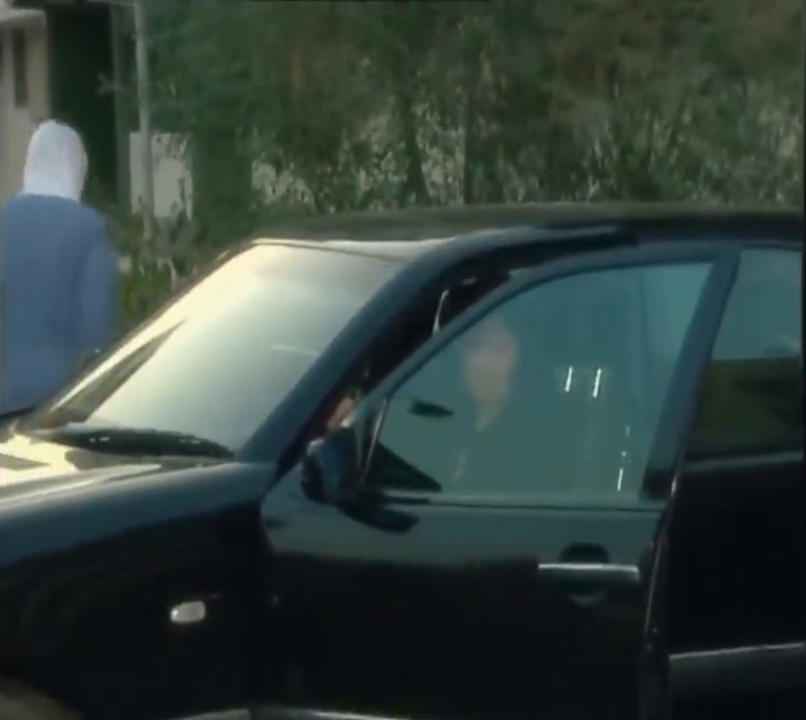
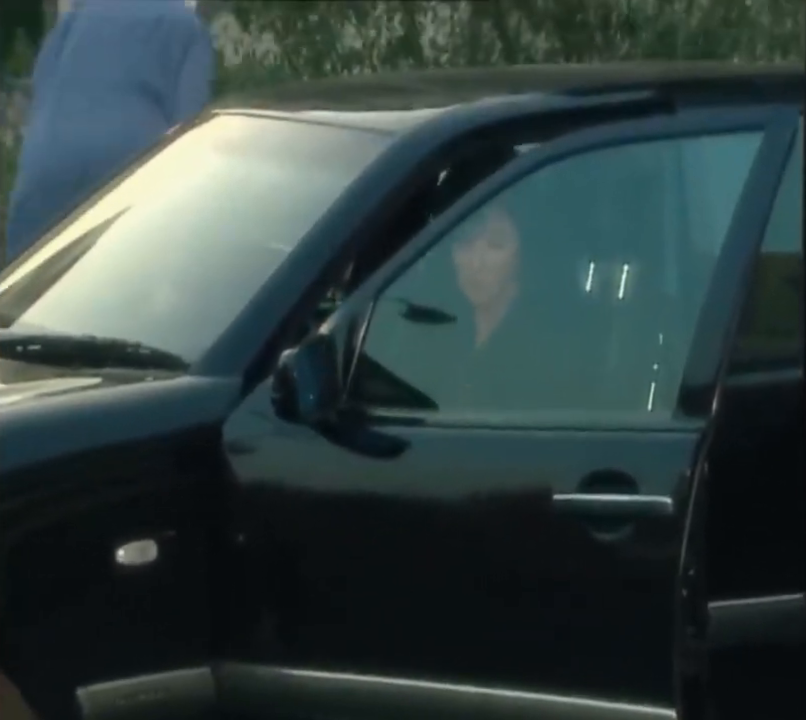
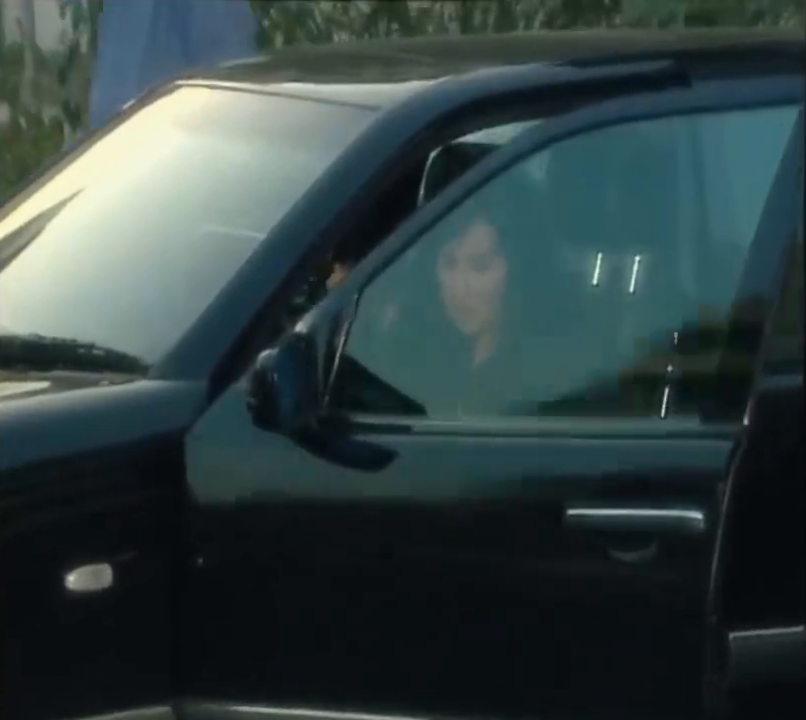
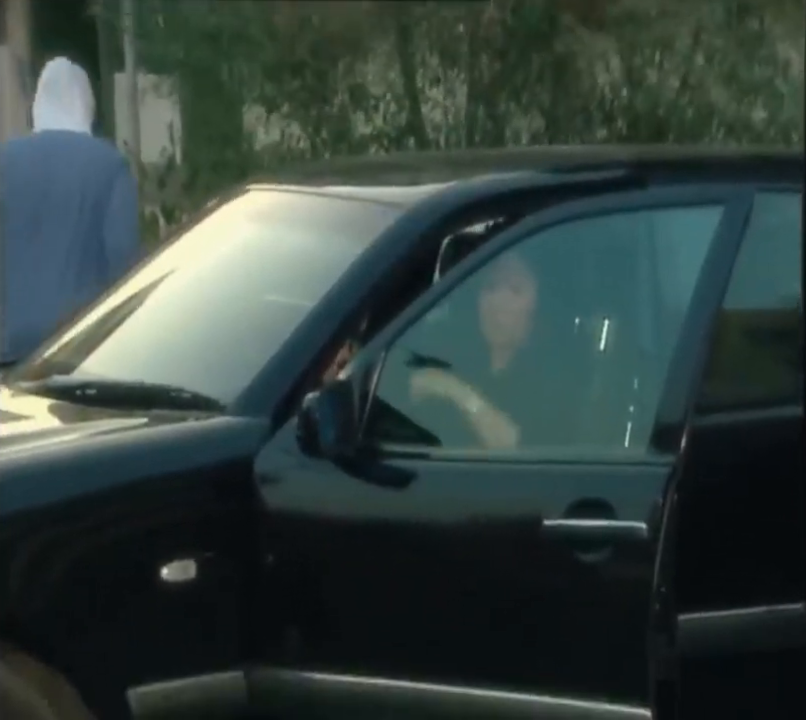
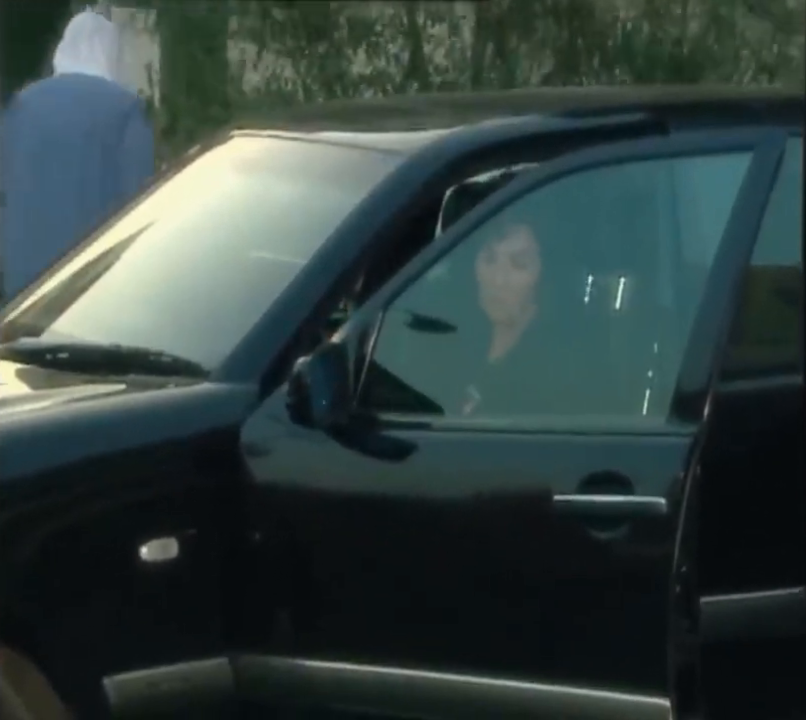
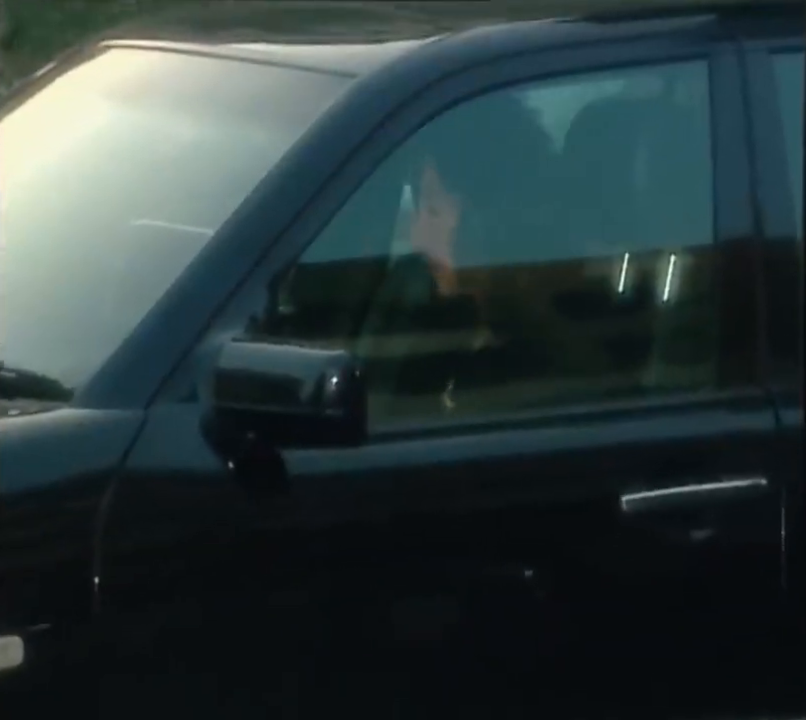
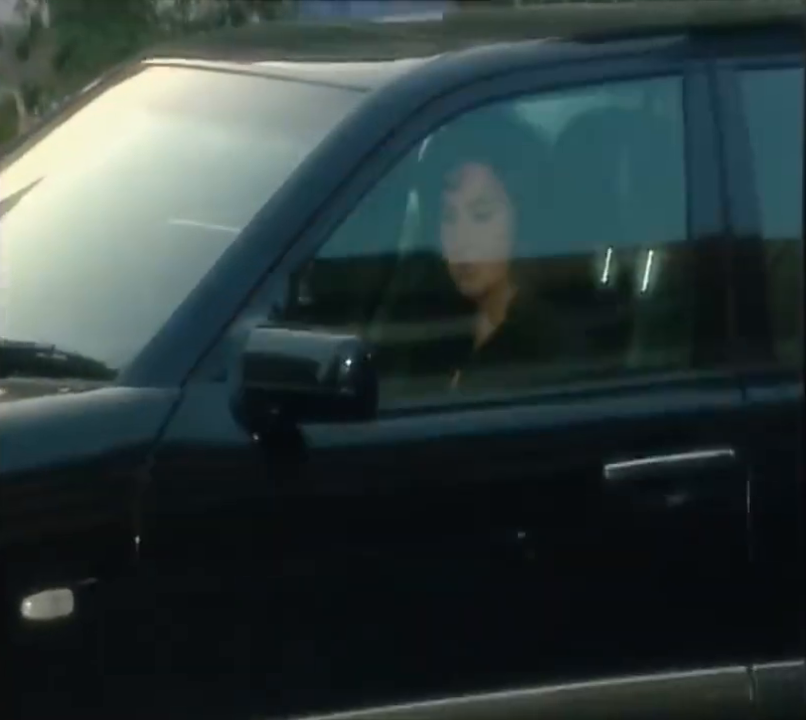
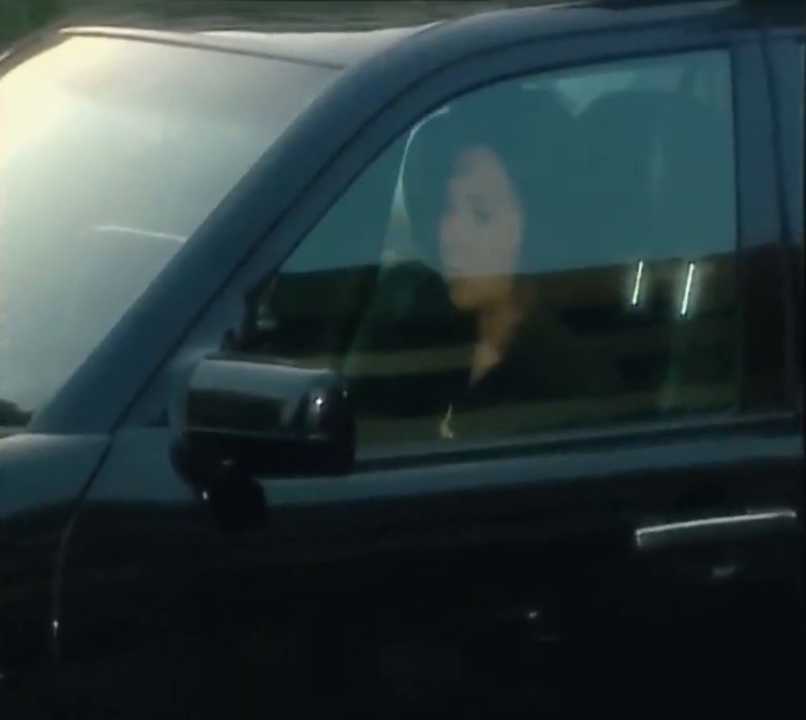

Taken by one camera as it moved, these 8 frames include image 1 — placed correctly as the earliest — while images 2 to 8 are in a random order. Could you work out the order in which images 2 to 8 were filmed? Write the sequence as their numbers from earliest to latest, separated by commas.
4, 5, 2, 3, 7, 6, 8
